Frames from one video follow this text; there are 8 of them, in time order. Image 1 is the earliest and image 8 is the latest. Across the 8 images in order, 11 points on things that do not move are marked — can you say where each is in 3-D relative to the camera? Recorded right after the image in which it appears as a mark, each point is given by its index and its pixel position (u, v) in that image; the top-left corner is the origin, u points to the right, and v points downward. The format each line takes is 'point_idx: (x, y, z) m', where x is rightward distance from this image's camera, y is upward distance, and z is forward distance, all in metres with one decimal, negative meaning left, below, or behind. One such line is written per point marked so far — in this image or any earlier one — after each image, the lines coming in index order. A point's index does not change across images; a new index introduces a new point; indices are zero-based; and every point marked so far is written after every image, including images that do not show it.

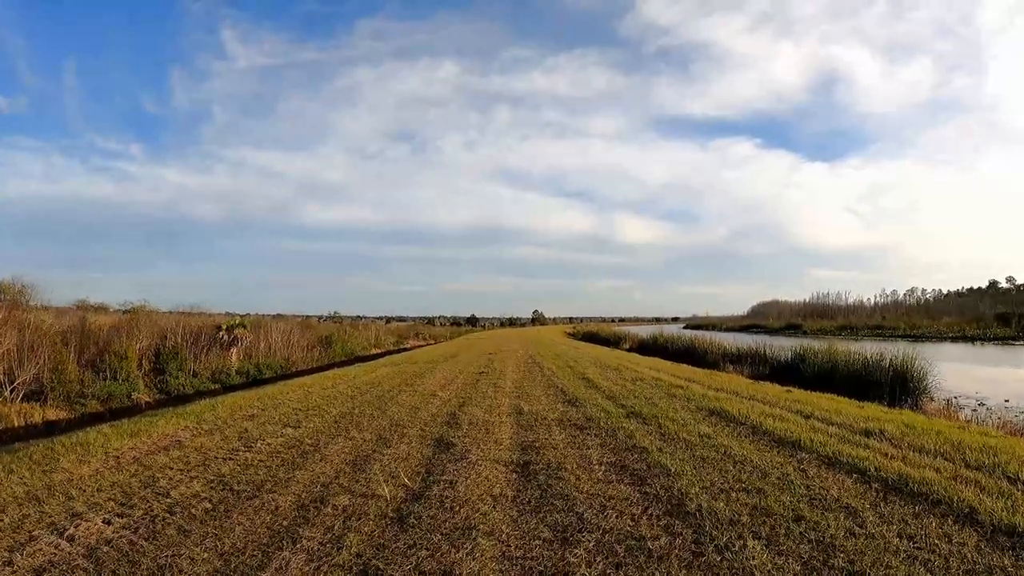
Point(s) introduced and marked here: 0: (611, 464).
0: (+1.1, -2.0, +6.8) m
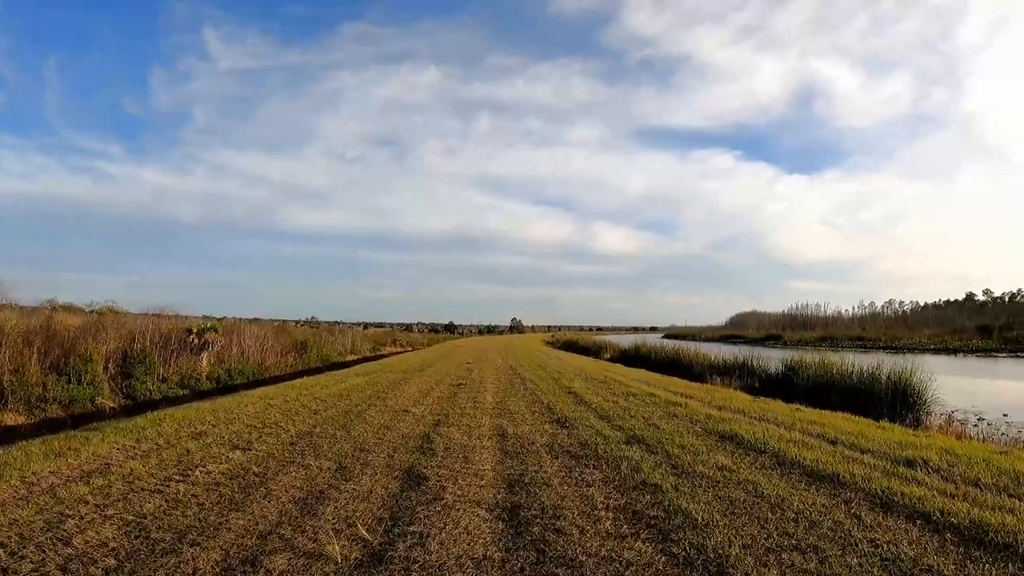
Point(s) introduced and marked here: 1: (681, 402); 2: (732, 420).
0: (+1.0, -2.1, +5.5) m
1: (+3.8, -2.6, +13.1) m
2: (+4.0, -2.4, +10.6) m
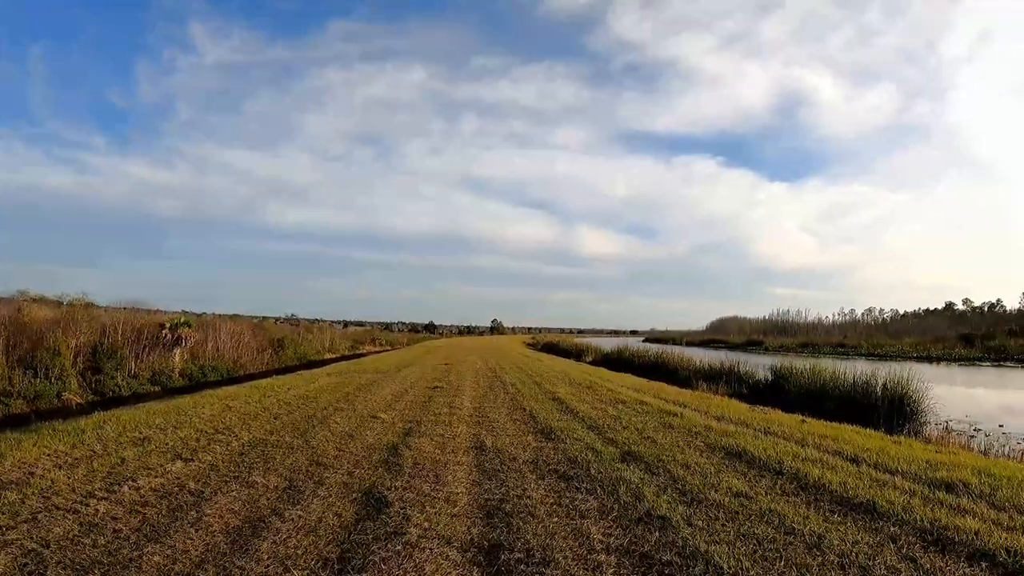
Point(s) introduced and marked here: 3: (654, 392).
0: (+0.9, -2.0, +4.5) m
1: (+3.4, -2.6, +12.2) m
2: (+3.7, -2.4, +9.7) m
3: (+4.0, -2.9, +16.3) m
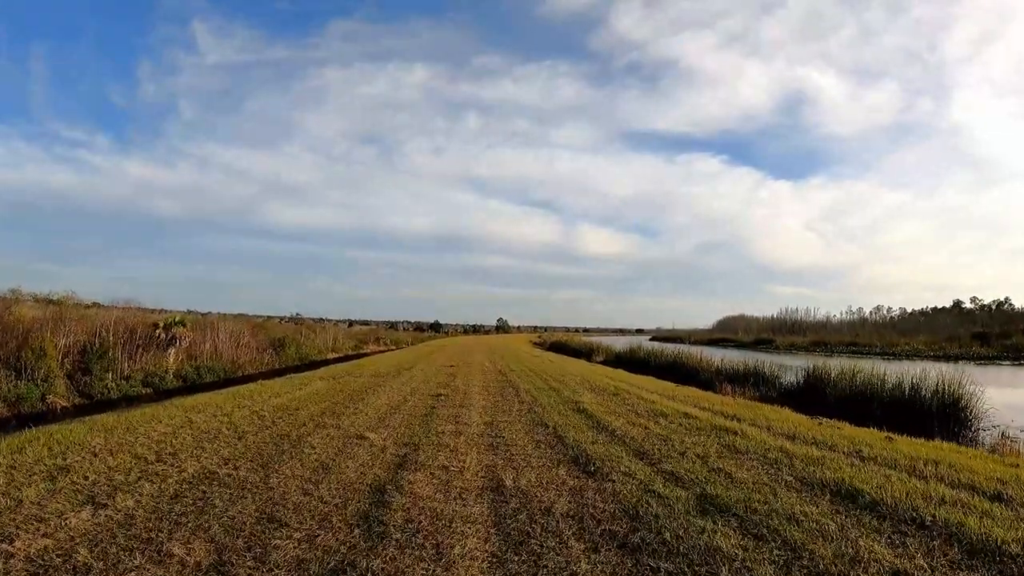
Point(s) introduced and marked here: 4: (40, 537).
0: (+1.1, -1.8, +2.3) m
1: (+3.7, -2.4, +10.0) m
2: (+4.0, -2.2, +7.5) m
3: (+4.3, -2.7, +14.1) m
4: (-4.3, -2.2, +5.4) m
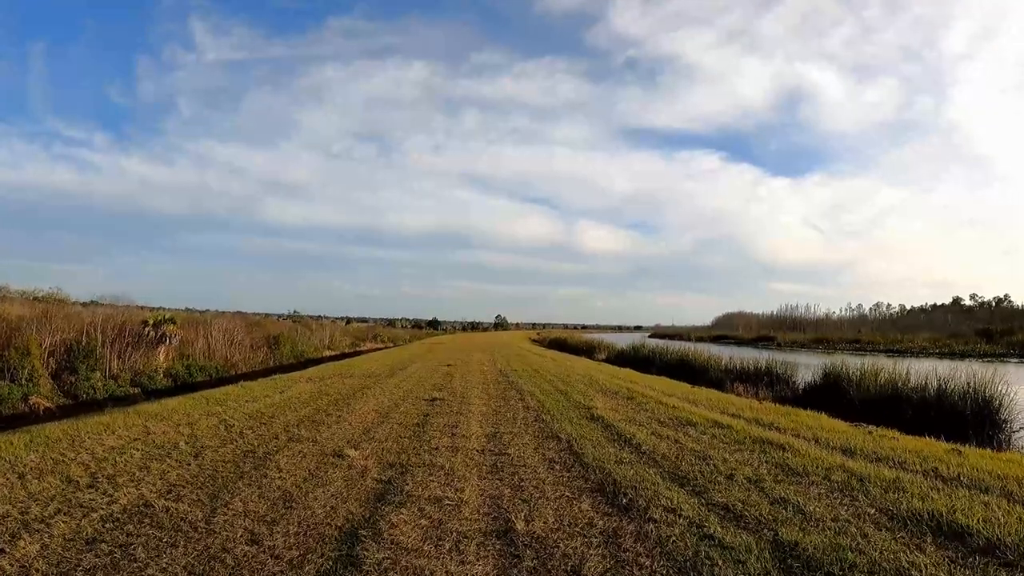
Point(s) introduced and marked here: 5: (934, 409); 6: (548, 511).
0: (+1.2, -1.7, +0.9) m
1: (+3.8, -2.2, +8.6) m
2: (+4.1, -2.1, +6.1) m
3: (+4.4, -2.5, +12.8) m
4: (-4.2, -2.1, +4.0) m
5: (+13.3, -3.8, +18.5) m
6: (+0.3, -1.9, +5.1) m
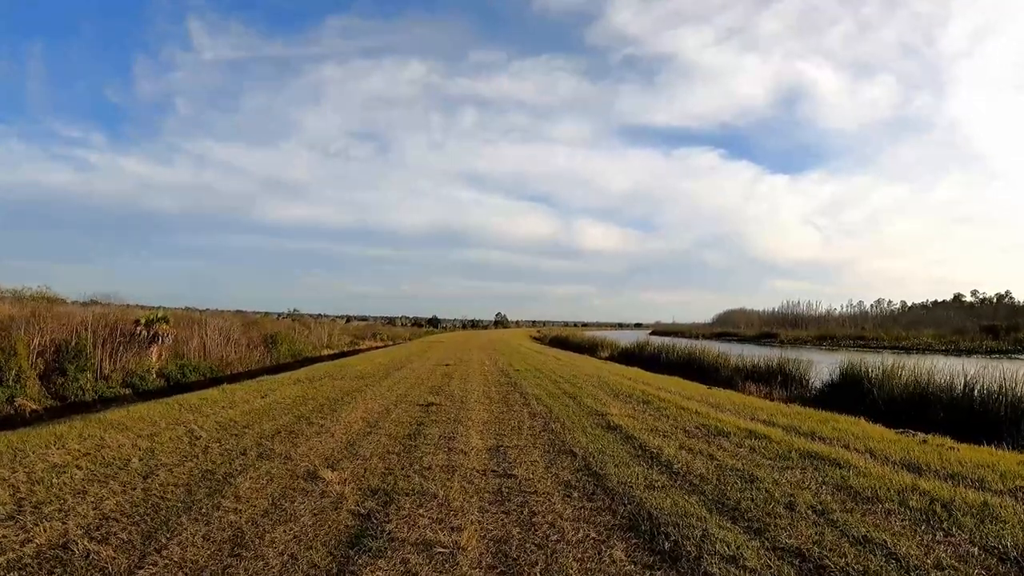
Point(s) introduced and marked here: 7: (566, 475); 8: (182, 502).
0: (+1.3, -1.6, -0.3) m
1: (+3.9, -2.1, +7.4) m
2: (+4.2, -2.0, +4.9) m
3: (+4.5, -2.3, +11.6) m
4: (-4.1, -2.0, +2.8) m
5: (+13.4, -3.6, +17.3) m
6: (+0.4, -1.8, +3.9) m
7: (+0.6, -1.9, +6.0) m
8: (-3.2, -2.0, +5.7) m
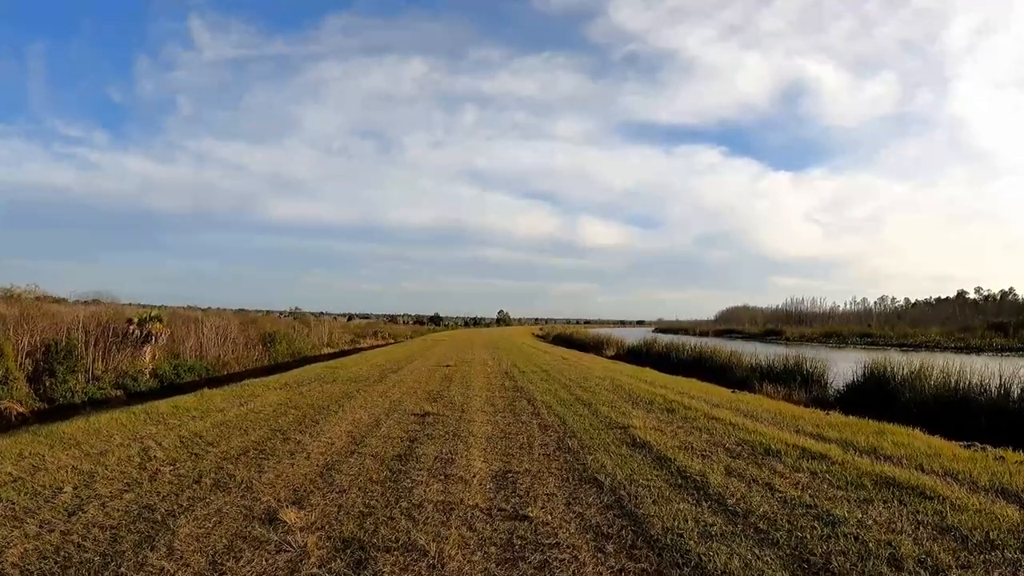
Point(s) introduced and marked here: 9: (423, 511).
0: (+1.4, -1.6, -1.6) m
1: (+4.0, -2.0, +6.1) m
2: (+4.3, -1.9, +3.6) m
3: (+4.6, -2.2, +10.3) m
4: (-4.0, -2.0, +1.5) m
5: (+13.5, -3.5, +16.0) m
6: (+0.5, -1.7, +2.6) m
7: (+0.7, -1.8, +4.7) m
8: (-3.1, -1.9, +4.4) m
9: (-0.7, -1.9, +4.9) m
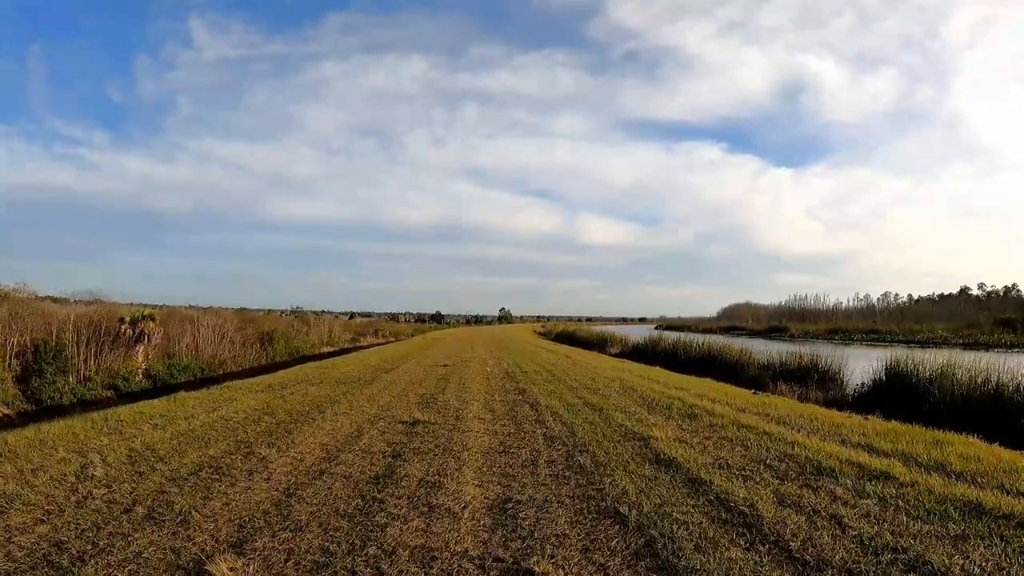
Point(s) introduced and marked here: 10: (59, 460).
0: (+1.4, -1.4, -2.7) m
1: (+4.0, -1.8, +4.9) m
2: (+4.3, -1.7, +2.5) m
3: (+4.6, -2.1, +9.1) m
4: (-4.0, -1.9, +0.4) m
5: (+13.6, -3.2, +14.8) m
6: (+0.5, -1.6, +1.4) m
7: (+0.7, -1.7, +3.6) m
8: (-3.1, -1.8, +3.2) m
9: (-0.7, -1.7, +3.7) m
10: (-5.7, -2.1, +7.4) m
